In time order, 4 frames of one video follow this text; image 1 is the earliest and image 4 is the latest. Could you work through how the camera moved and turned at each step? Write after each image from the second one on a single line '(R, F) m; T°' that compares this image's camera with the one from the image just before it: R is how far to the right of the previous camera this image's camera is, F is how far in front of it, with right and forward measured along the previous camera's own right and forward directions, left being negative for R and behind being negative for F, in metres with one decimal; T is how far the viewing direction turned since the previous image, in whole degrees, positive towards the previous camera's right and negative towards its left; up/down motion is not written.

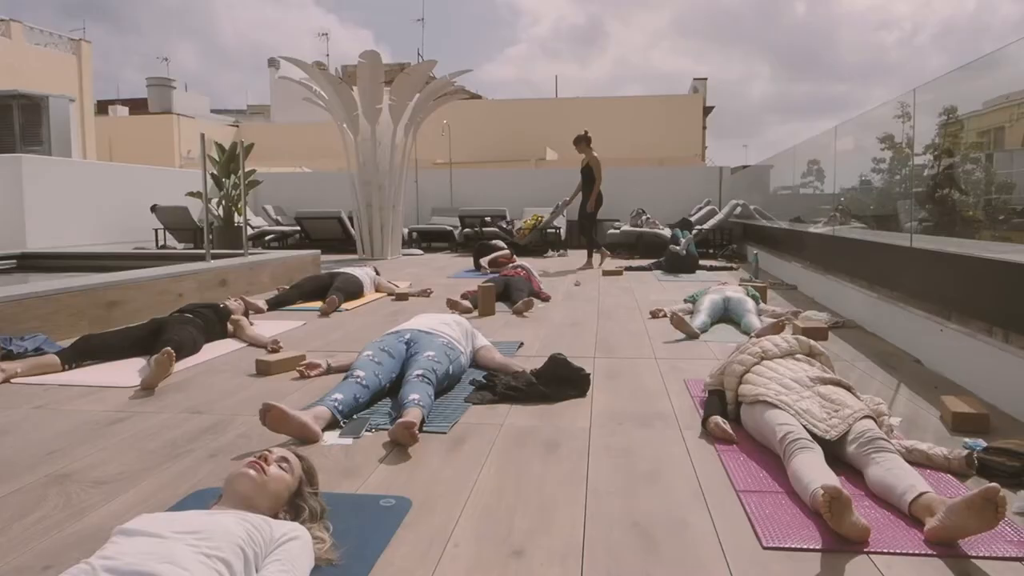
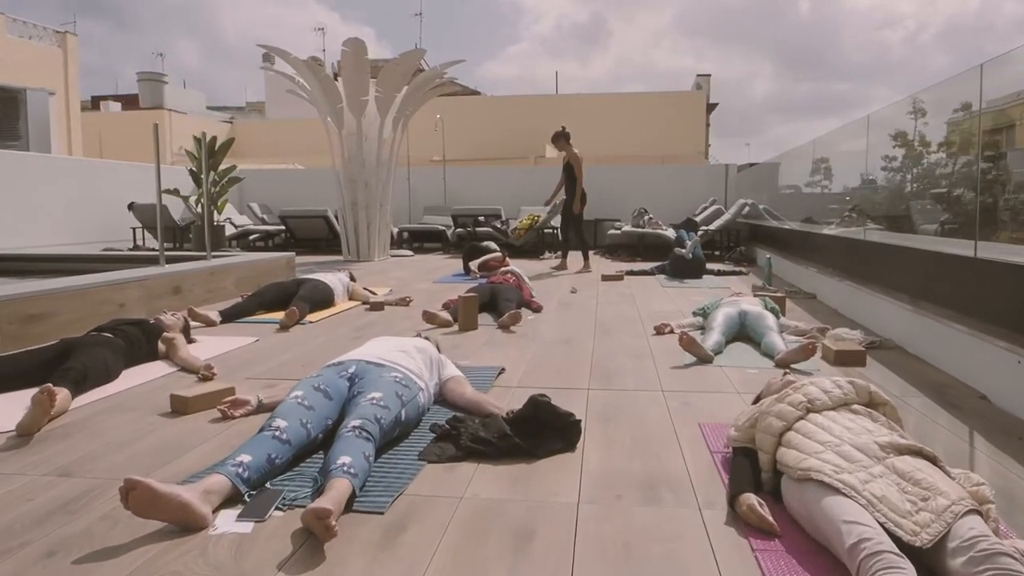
(+0.1, +0.7) m; 0°
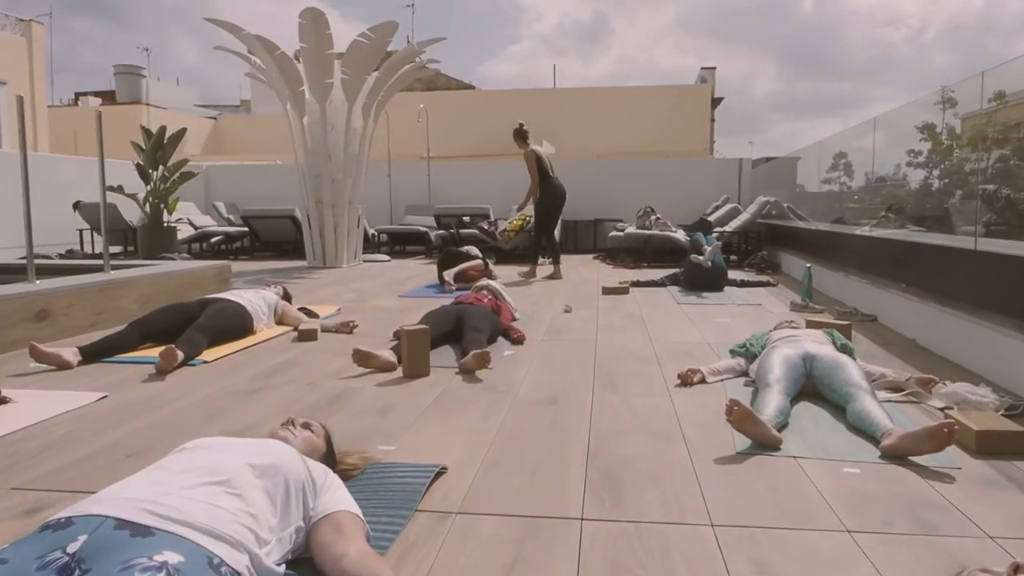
(+0.2, +1.5) m; 0°
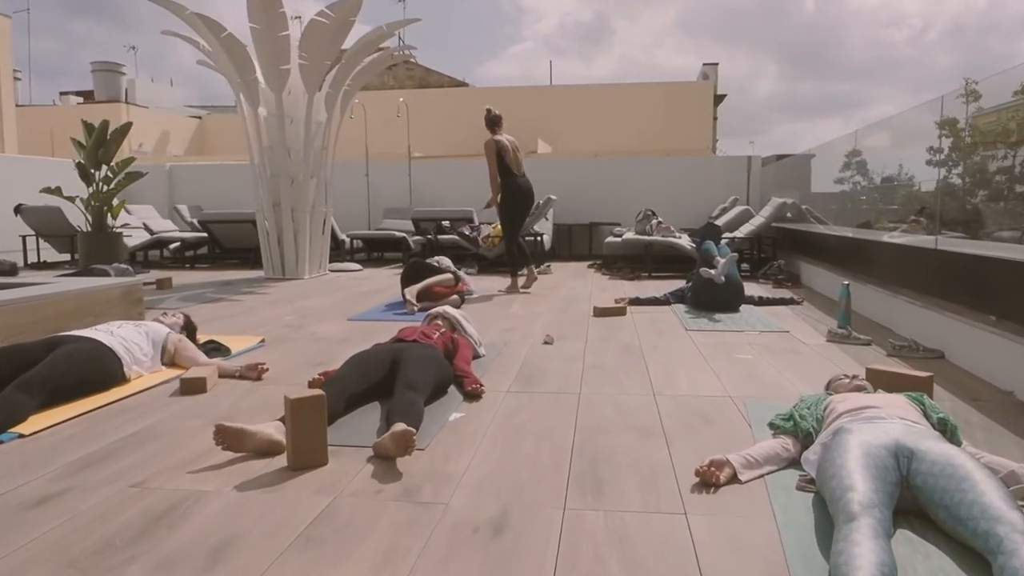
(+0.2, +1.2) m; 0°
